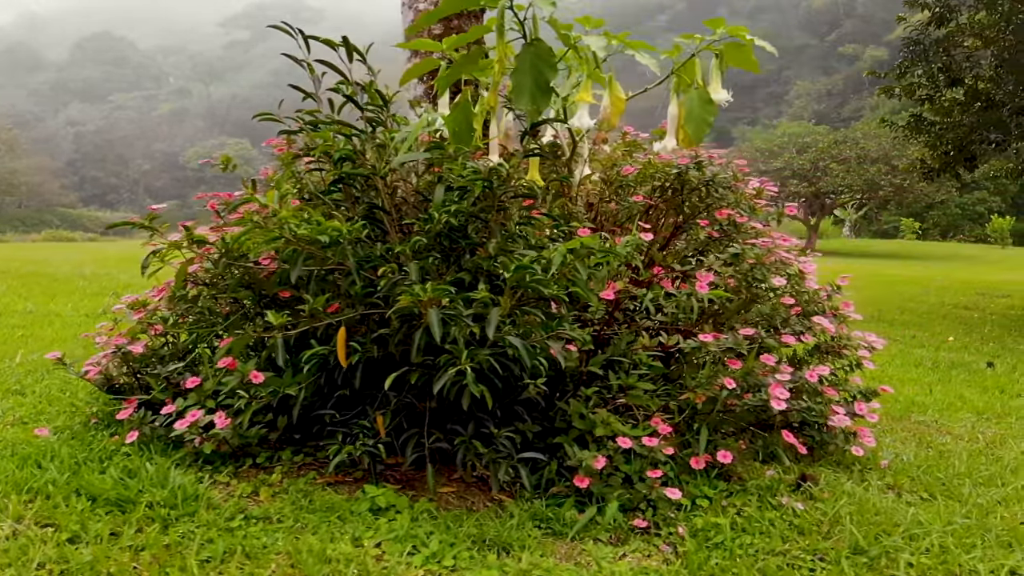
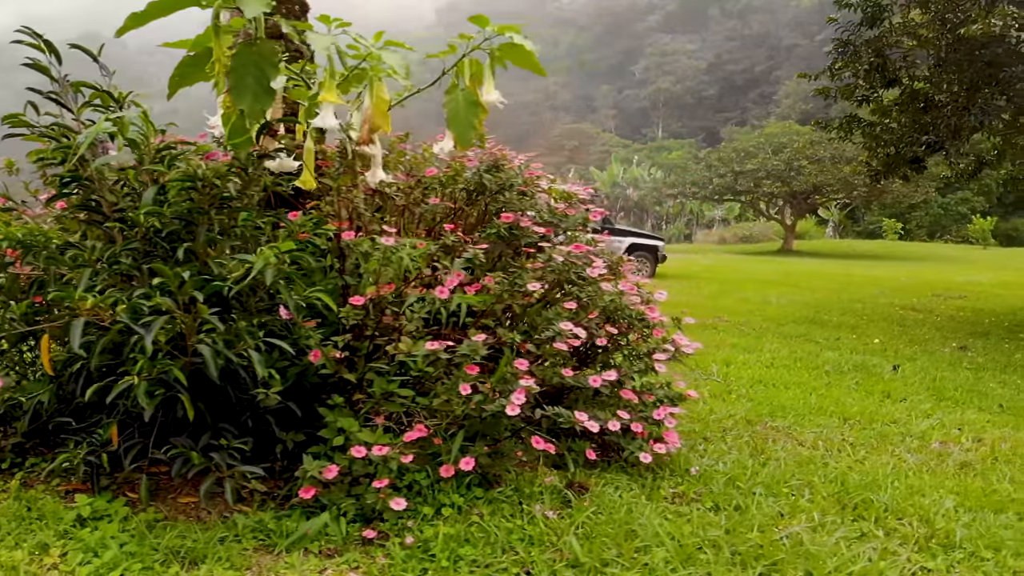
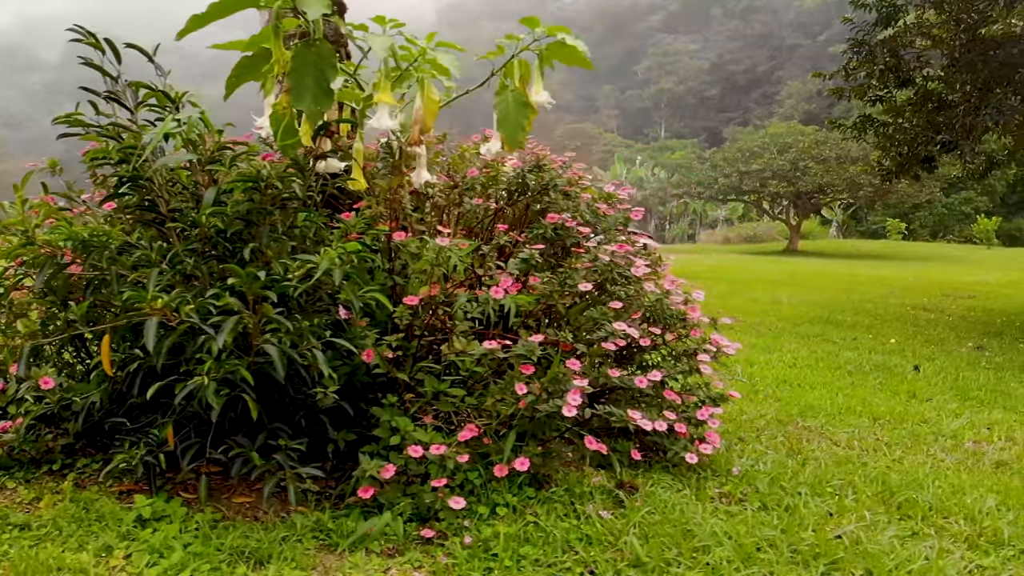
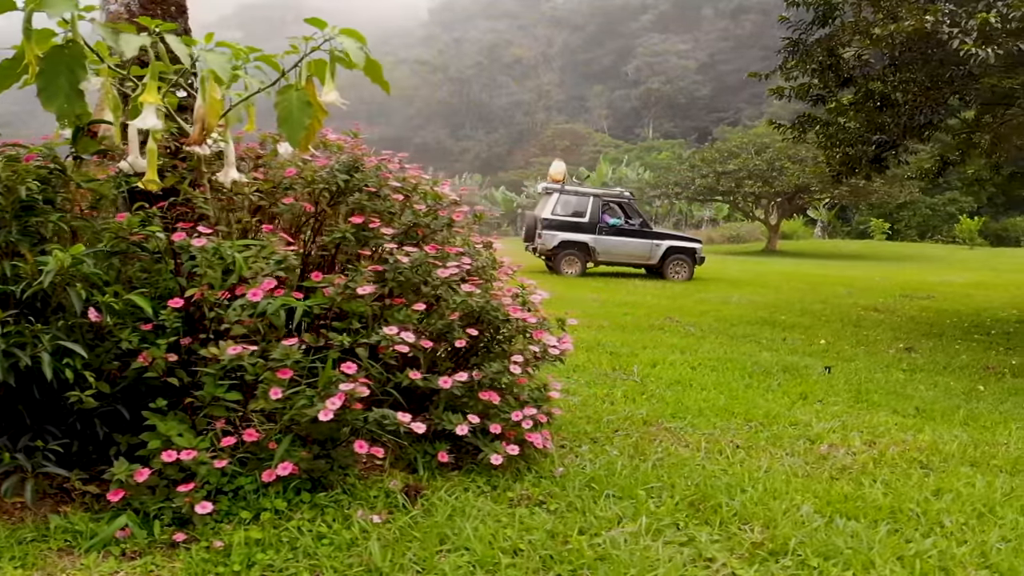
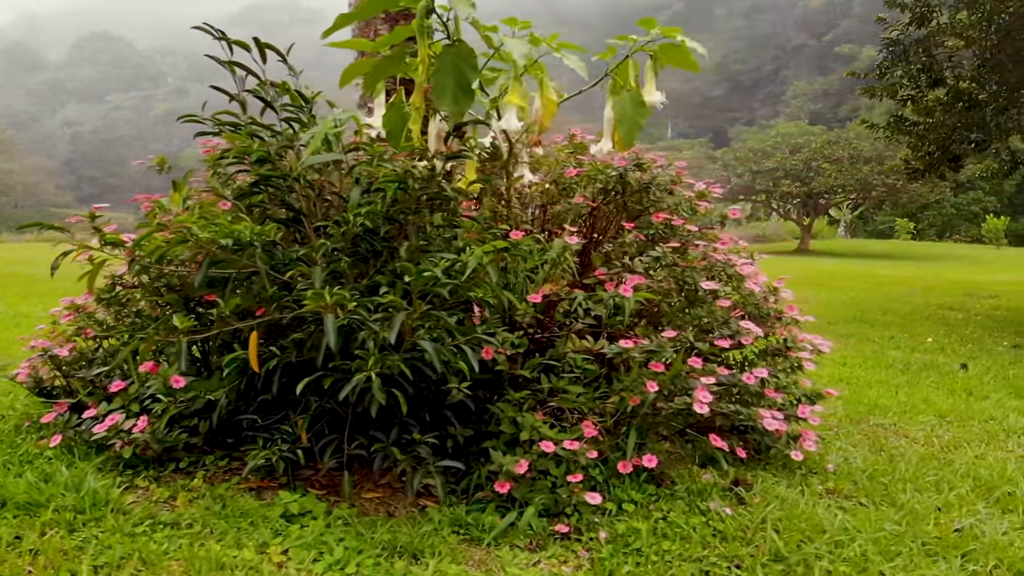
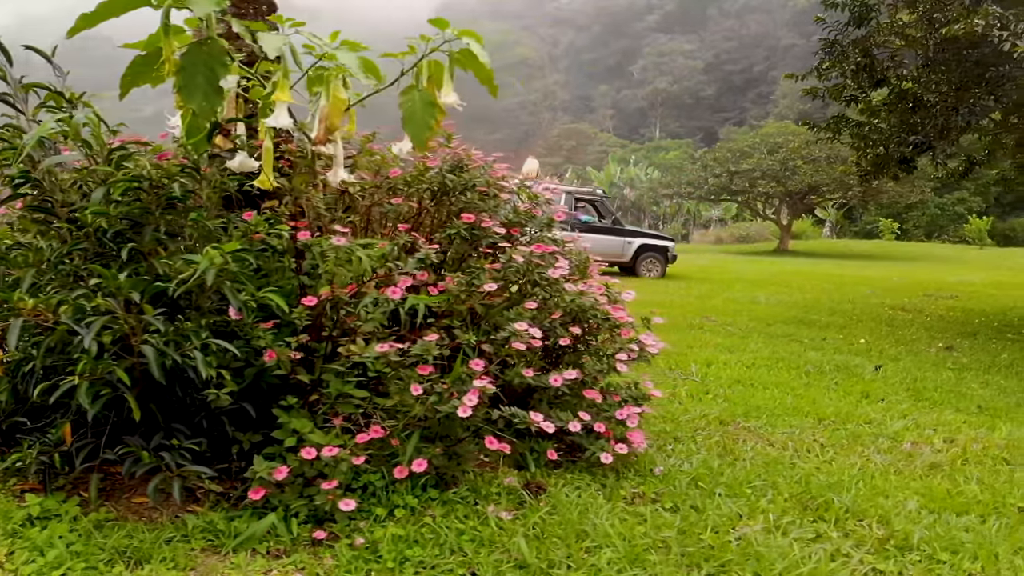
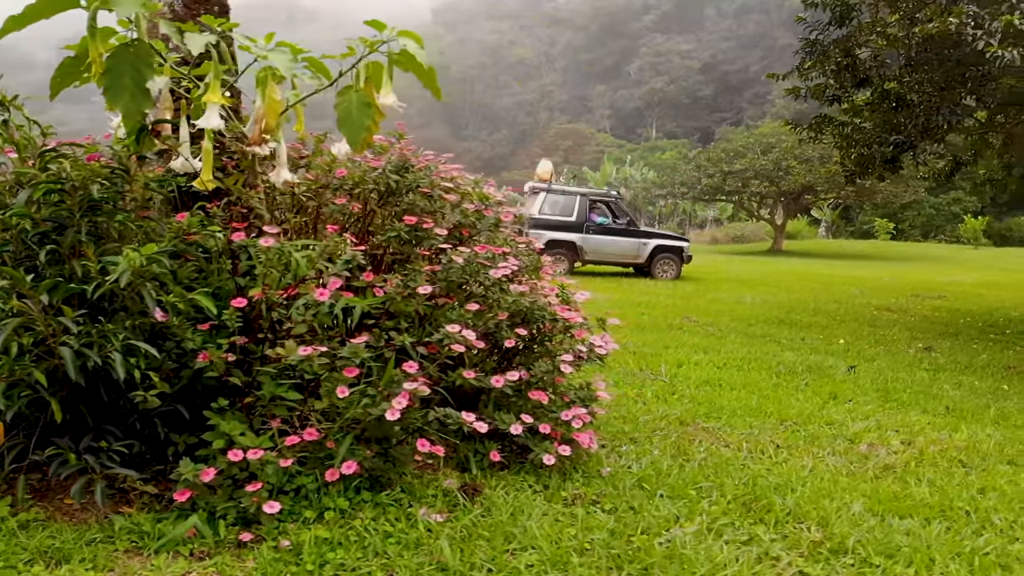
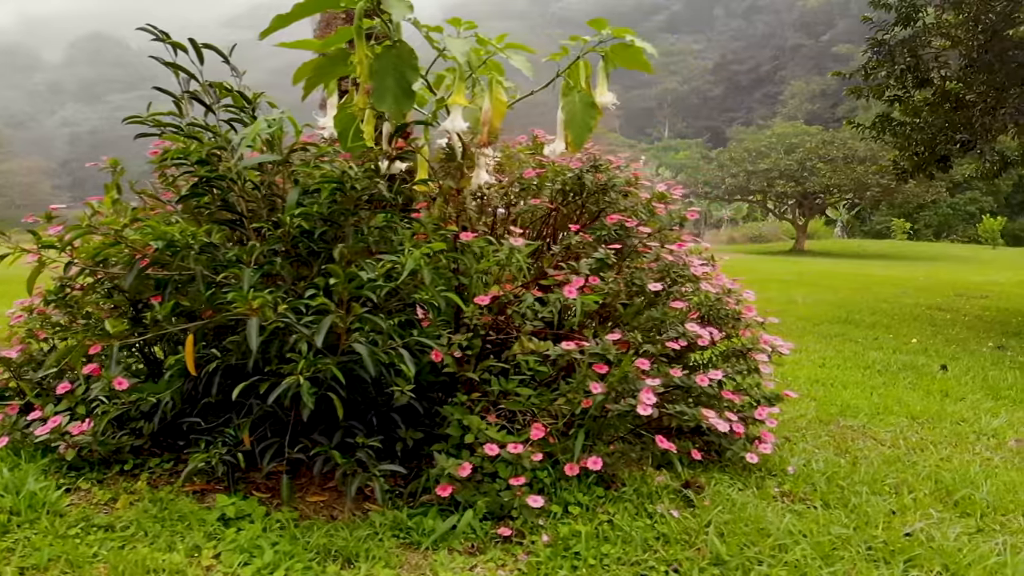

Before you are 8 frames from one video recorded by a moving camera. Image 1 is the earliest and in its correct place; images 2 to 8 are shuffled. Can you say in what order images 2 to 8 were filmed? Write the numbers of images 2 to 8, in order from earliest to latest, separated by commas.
5, 8, 3, 2, 6, 7, 4
